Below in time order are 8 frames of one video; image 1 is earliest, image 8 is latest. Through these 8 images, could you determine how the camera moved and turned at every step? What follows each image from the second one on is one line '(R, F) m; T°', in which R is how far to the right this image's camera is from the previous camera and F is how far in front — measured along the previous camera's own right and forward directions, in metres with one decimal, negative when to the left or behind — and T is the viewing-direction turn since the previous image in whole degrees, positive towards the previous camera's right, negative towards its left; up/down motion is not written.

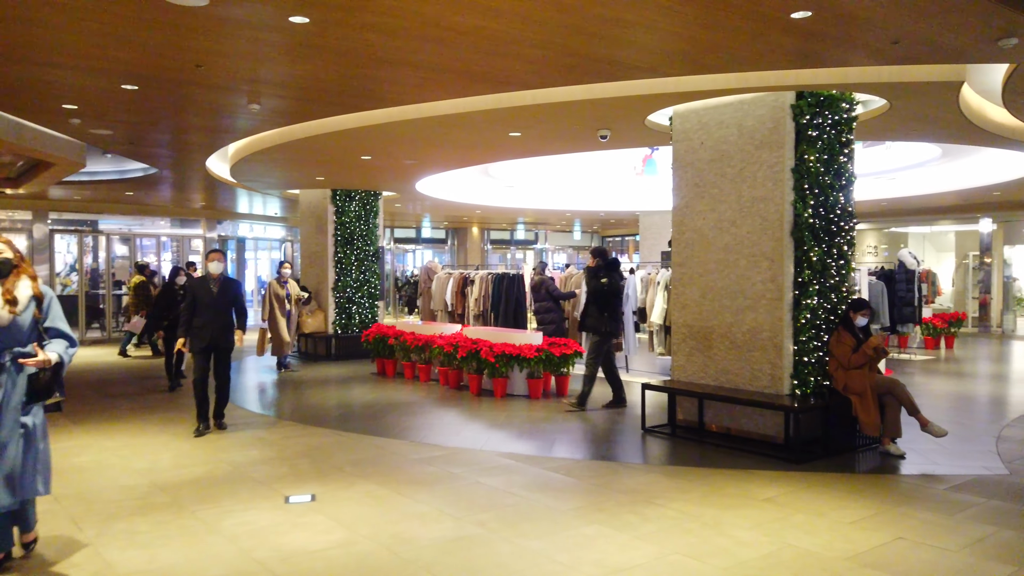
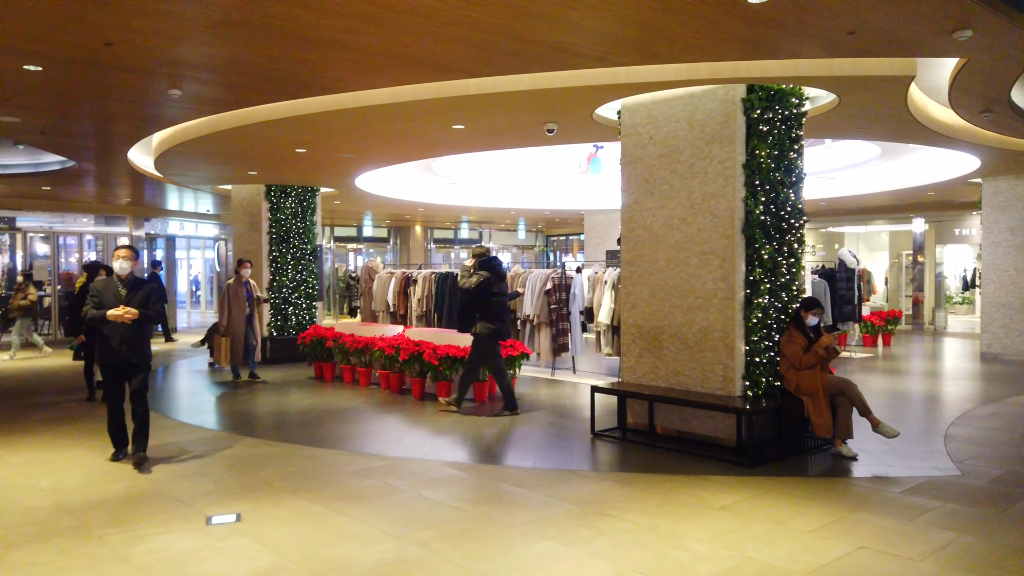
(0.0, +0.3) m; +4°
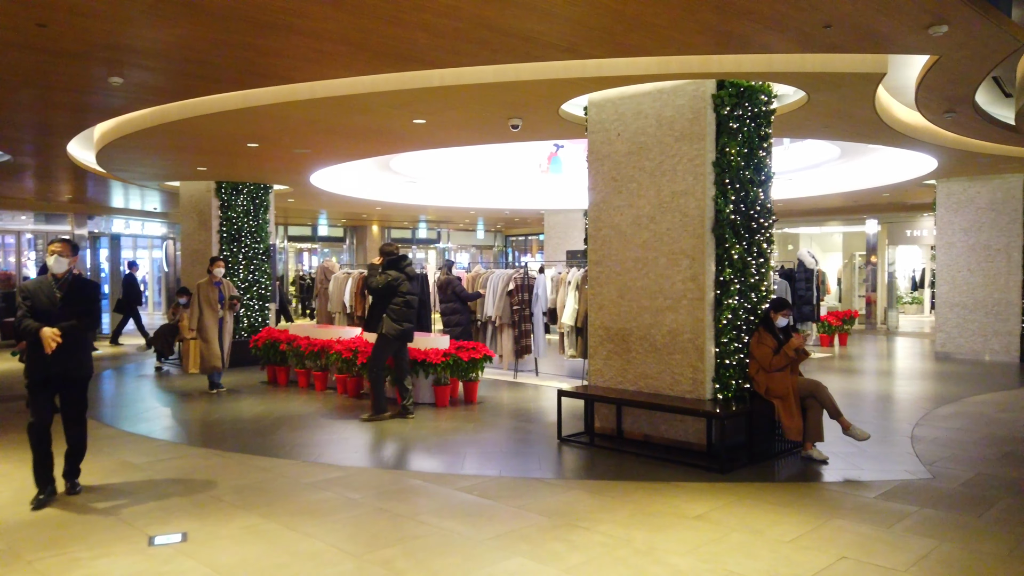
(-0.1, +0.2) m; +3°
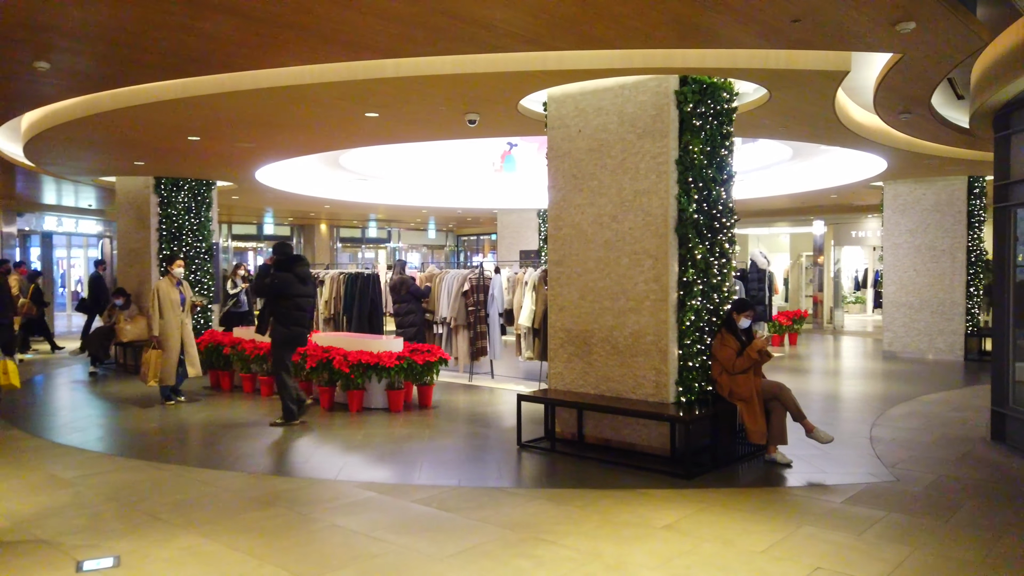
(-0.1, +0.2) m; +4°
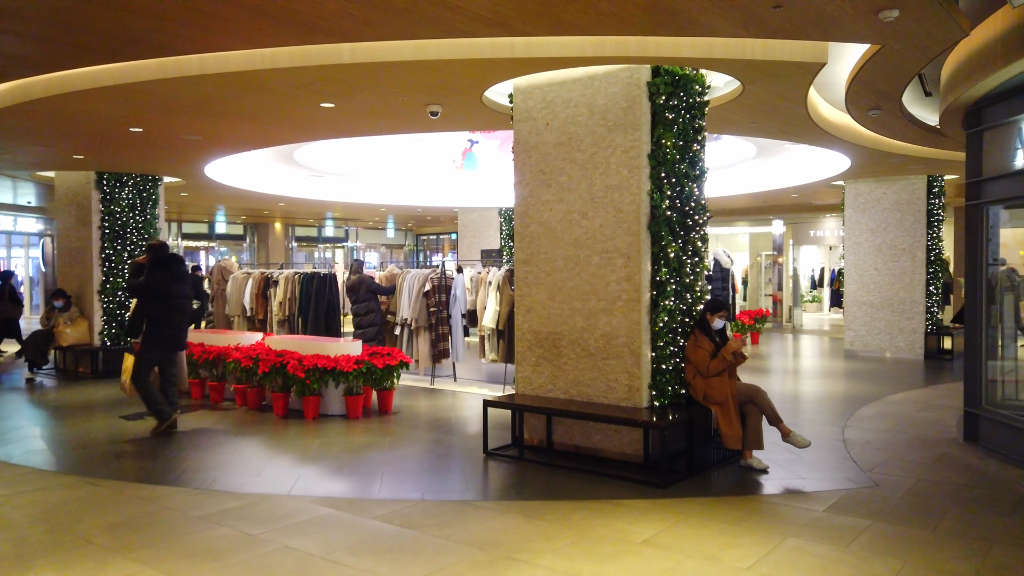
(0.0, +0.3) m; +3°
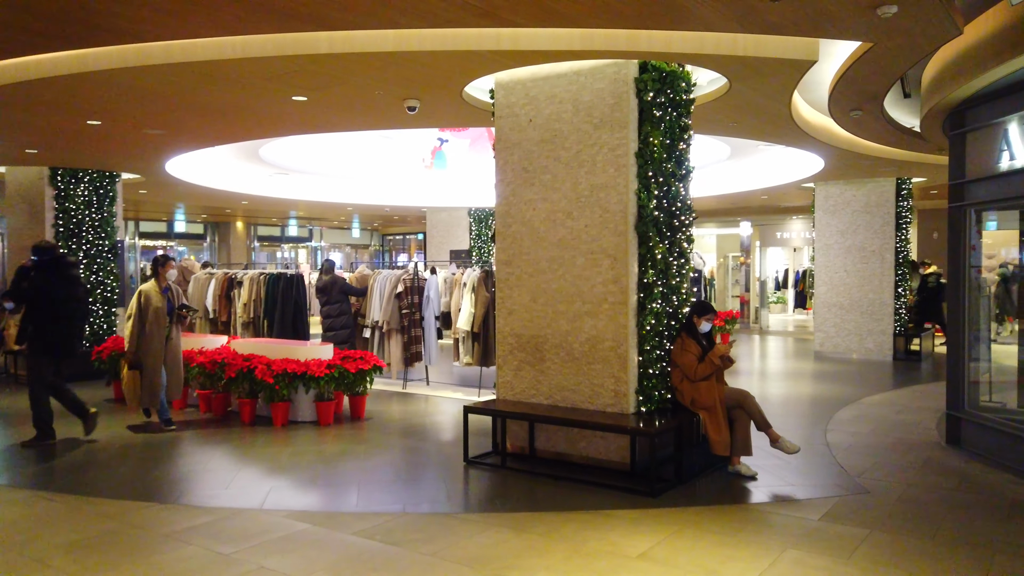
(-0.1, +0.2) m; +3°
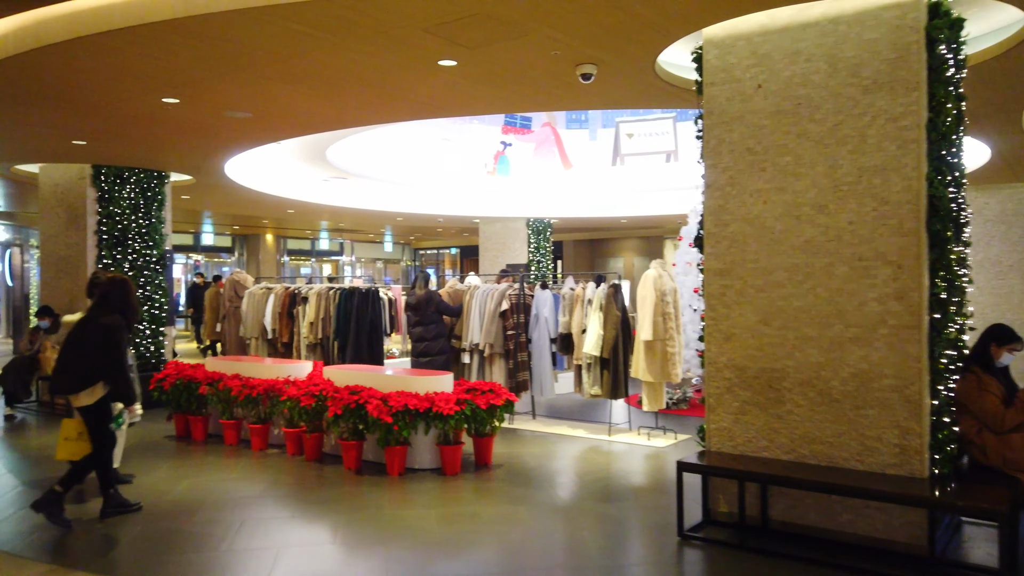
(-1.2, +1.4) m; 0°
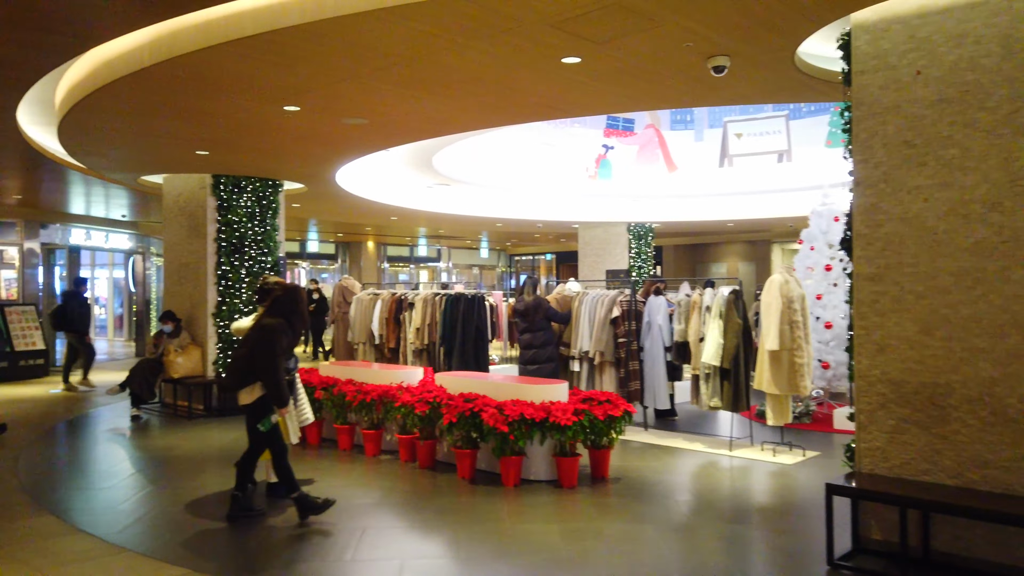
(-0.2, +0.2) m; -7°
